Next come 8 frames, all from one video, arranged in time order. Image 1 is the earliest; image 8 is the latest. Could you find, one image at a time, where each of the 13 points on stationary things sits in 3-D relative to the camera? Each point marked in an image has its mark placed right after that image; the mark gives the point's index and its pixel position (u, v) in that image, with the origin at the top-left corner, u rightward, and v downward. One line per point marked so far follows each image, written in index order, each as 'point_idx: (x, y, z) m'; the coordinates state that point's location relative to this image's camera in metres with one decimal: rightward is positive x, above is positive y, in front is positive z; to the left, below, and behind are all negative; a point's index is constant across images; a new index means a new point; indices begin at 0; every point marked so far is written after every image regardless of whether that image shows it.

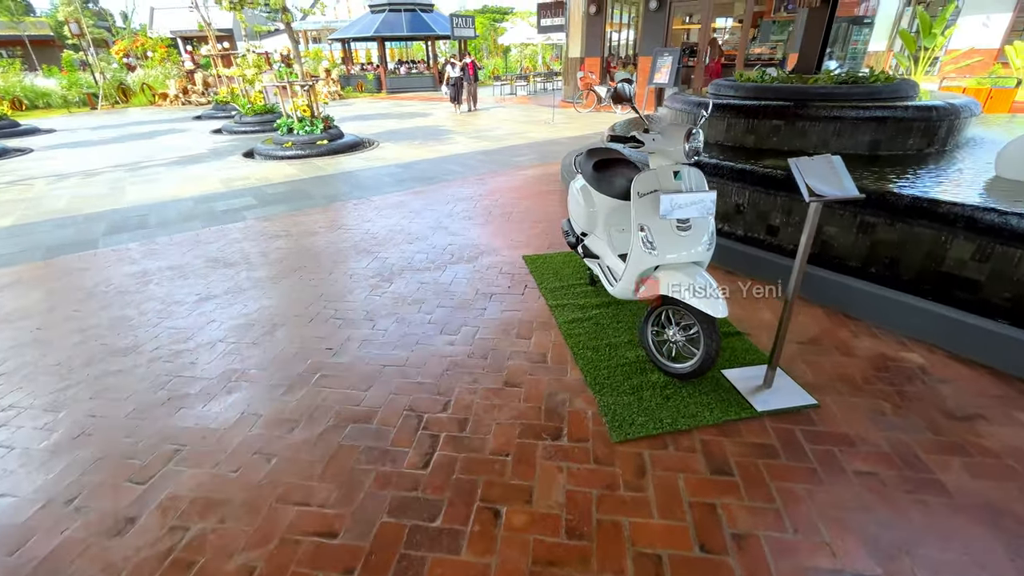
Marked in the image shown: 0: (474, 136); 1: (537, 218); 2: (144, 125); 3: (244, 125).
0: (-0.7, +2.8, +8.5) m
1: (+0.2, +0.6, +4.3) m
2: (-9.3, +4.1, +11.6) m
3: (-5.7, +3.5, +9.8) m
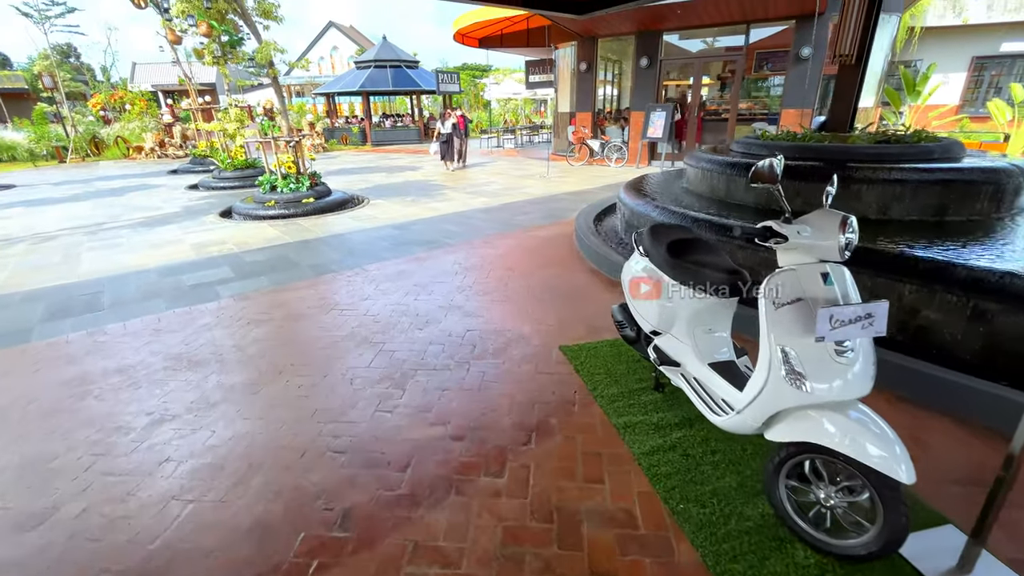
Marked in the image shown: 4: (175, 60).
0: (-0.7, +1.7, +8.1) m
1: (+0.4, 0.0, +3.8) m
2: (-9.4, +2.5, +10.9) m
3: (-5.8, +2.1, +9.2) m
4: (-8.7, +5.9, +12.0) m
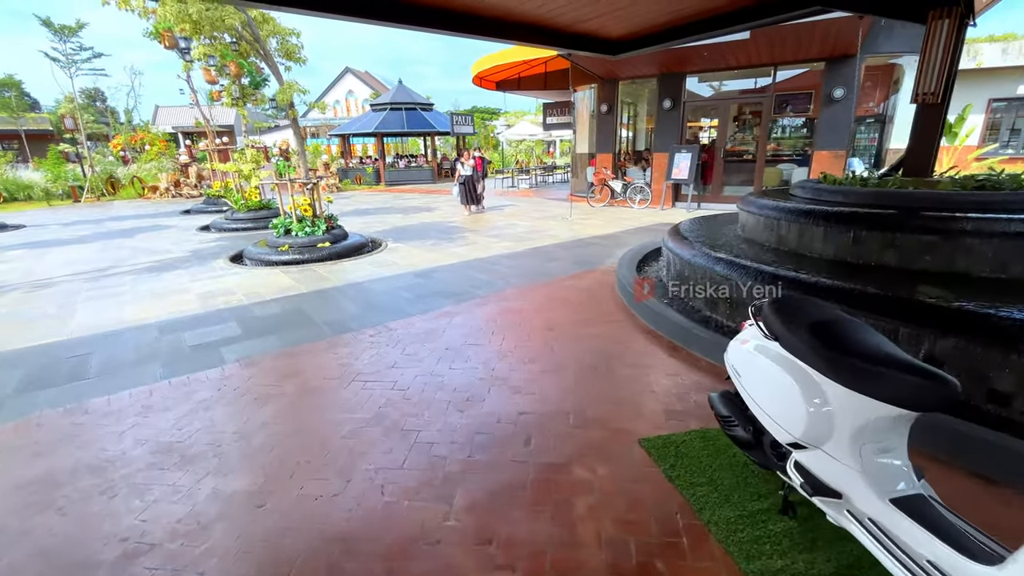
0: (-0.3, +0.9, +7.7) m
1: (+0.7, -0.5, +3.2) m
2: (-9.0, +1.6, +10.7) m
3: (-5.3, +1.3, +8.9) m
4: (-8.3, +4.8, +12.0) m
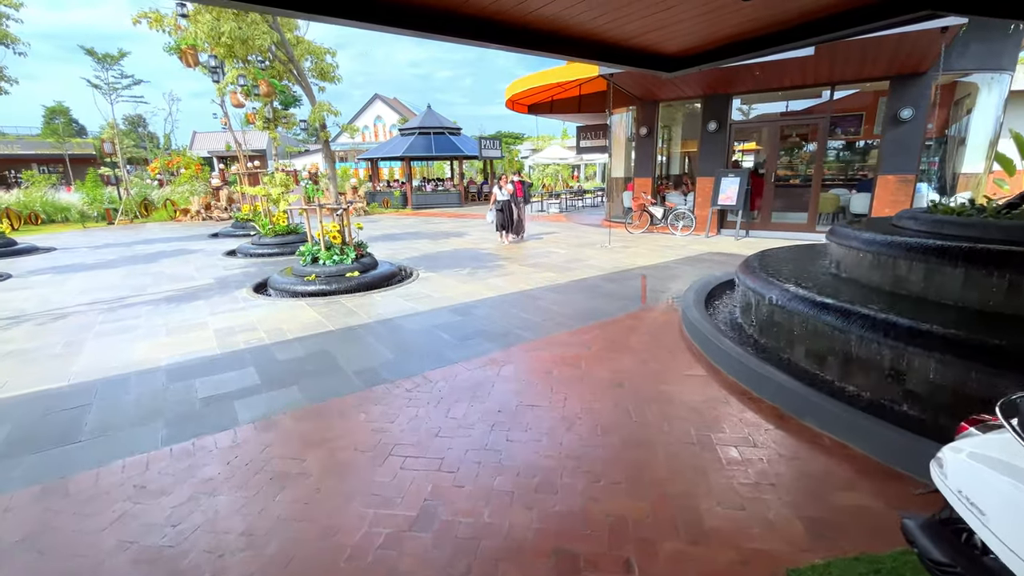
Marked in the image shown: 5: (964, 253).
0: (+0.3, +0.4, +7.2) m
1: (+1.1, -0.8, +2.6) m
2: (-8.2, +1.0, +10.5) m
3: (-4.7, +0.8, +8.6) m
4: (-7.4, +4.2, +12.0) m
5: (+2.8, +0.2, +2.9) m
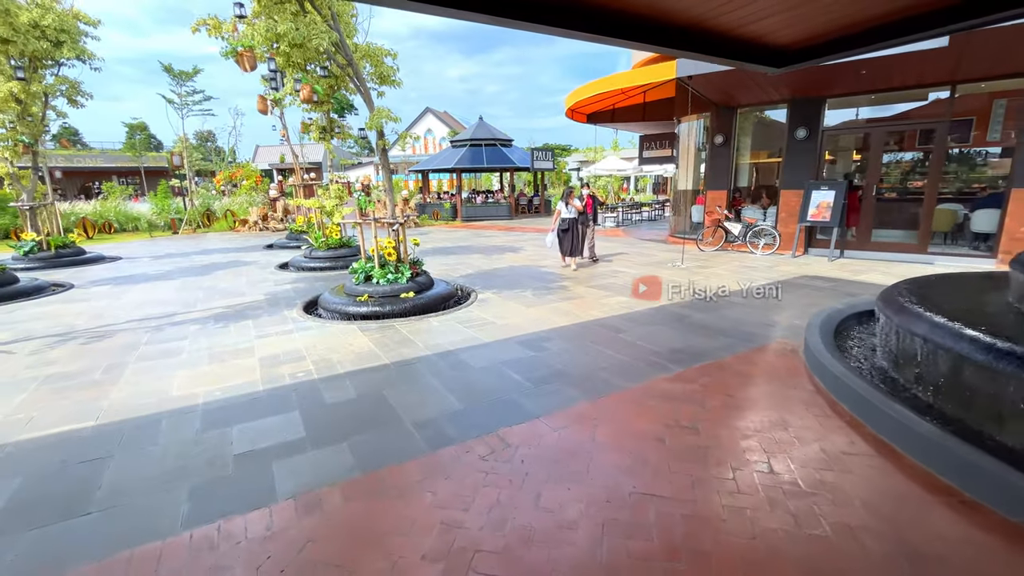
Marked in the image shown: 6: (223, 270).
0: (+1.2, 0.0, +6.5) m
1: (+1.6, -1.1, +1.8) m
2: (-6.9, +0.8, +10.6) m
3: (-3.6, +0.5, +8.3) m
4: (-5.9, +3.9, +12.0) m
5: (+3.4, -0.1, +1.9) m
6: (-5.5, +0.4, +8.8) m
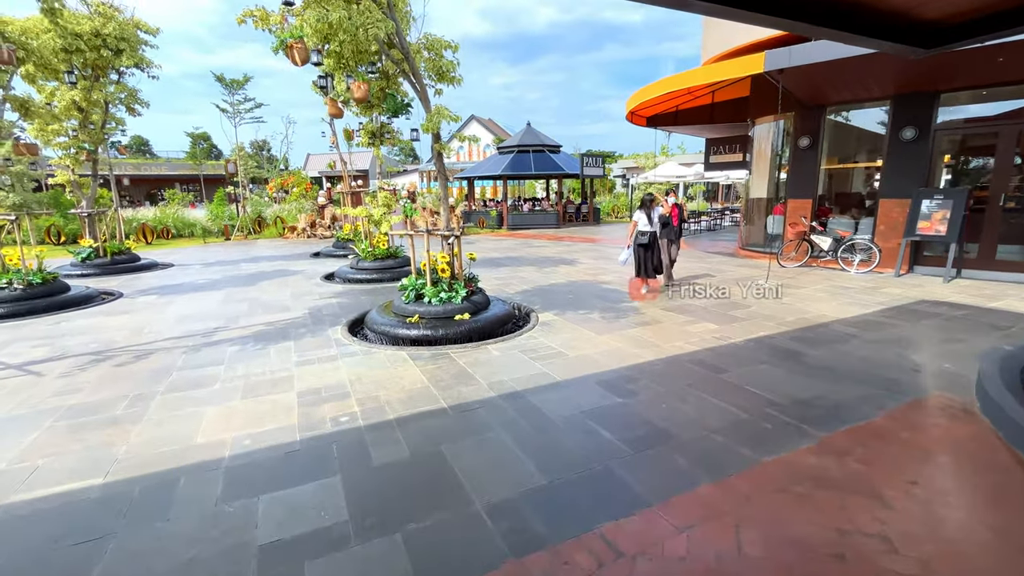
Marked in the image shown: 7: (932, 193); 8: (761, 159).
0: (+2.0, -0.2, +5.6) m
1: (+2.0, -1.3, +0.9) m
2: (-5.8, +0.6, +10.4) m
3: (-2.6, +0.3, +7.9) m
4: (-4.5, +3.7, +11.8) m
5: (+3.8, -0.3, +0.9) m
6: (-4.5, +0.2, +8.5) m
7: (+6.5, +1.5, +7.1) m
8: (+5.4, +2.8, +10.0) m
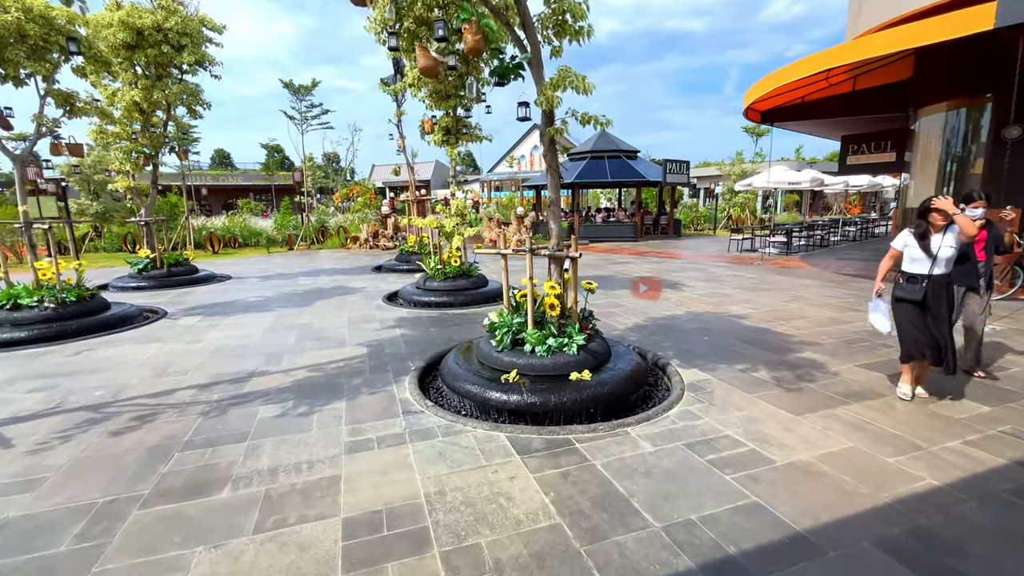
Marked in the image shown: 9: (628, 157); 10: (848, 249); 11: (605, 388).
0: (+3.1, -0.7, +3.8) m
1: (+2.5, -1.6, -0.9) m
2: (-4.0, +0.2, +9.5) m
3: (-1.2, -0.1, +6.6) m
4: (-2.6, +3.3, +10.8) m
5: (+4.3, -0.6, -1.0) m
6: (-3.0, -0.2, +7.4) m
7: (+7.8, +0.9, +4.8) m
8: (+7.0, +2.2, +7.8) m
9: (+4.7, +5.3, +18.7) m
10: (+9.7, +1.1, +13.3) m
11: (+0.7, -0.7, +3.3) m
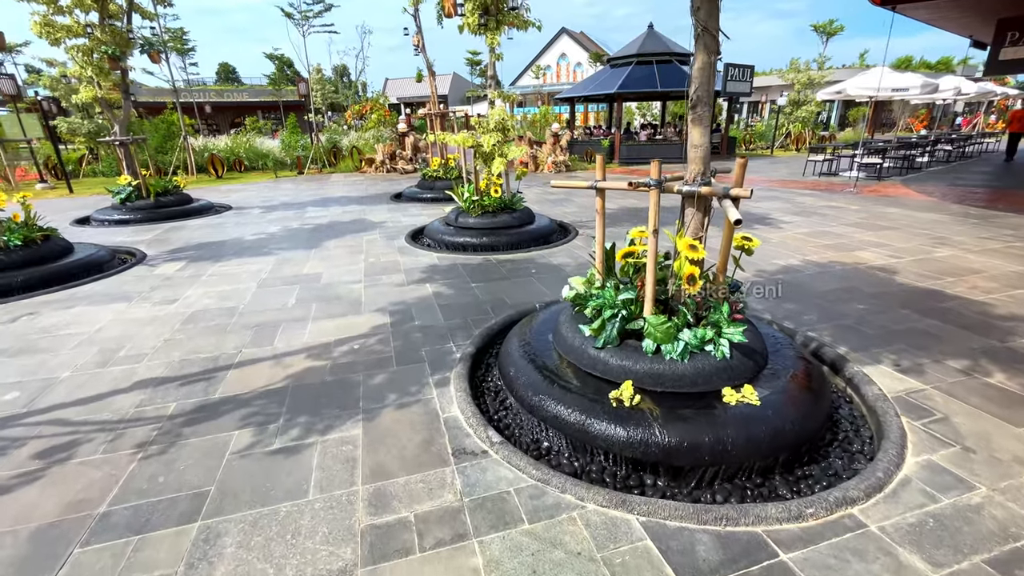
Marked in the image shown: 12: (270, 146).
0: (+3.6, -0.4, +2.4) m
1: (+2.9, -2.1, -2.1) m
2: (-3.3, +1.4, +8.1) m
3: (-0.5, +0.6, +5.3) m
4: (-1.8, +4.6, +8.9) m
5: (+4.7, -1.2, -2.4) m
6: (-2.3, +0.7, +6.1) m
7: (+8.3, +1.2, +2.9) m
8: (+7.7, +3.0, +5.7) m
9: (+5.8, +7.8, +16.0) m
10: (+10.6, +2.8, +11.2) m
11: (+1.2, -0.6, +2.0) m
12: (-8.0, +4.6, +15.1) m
